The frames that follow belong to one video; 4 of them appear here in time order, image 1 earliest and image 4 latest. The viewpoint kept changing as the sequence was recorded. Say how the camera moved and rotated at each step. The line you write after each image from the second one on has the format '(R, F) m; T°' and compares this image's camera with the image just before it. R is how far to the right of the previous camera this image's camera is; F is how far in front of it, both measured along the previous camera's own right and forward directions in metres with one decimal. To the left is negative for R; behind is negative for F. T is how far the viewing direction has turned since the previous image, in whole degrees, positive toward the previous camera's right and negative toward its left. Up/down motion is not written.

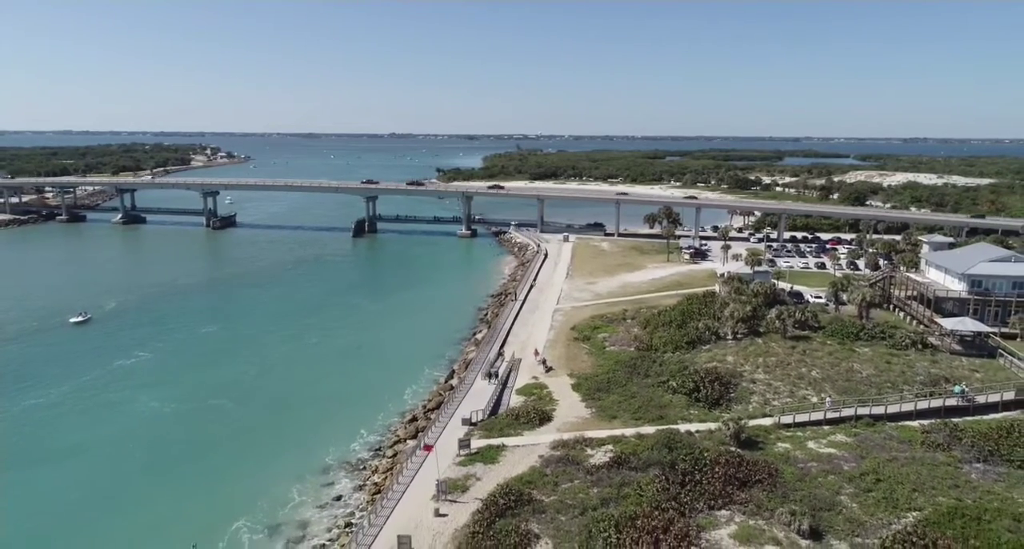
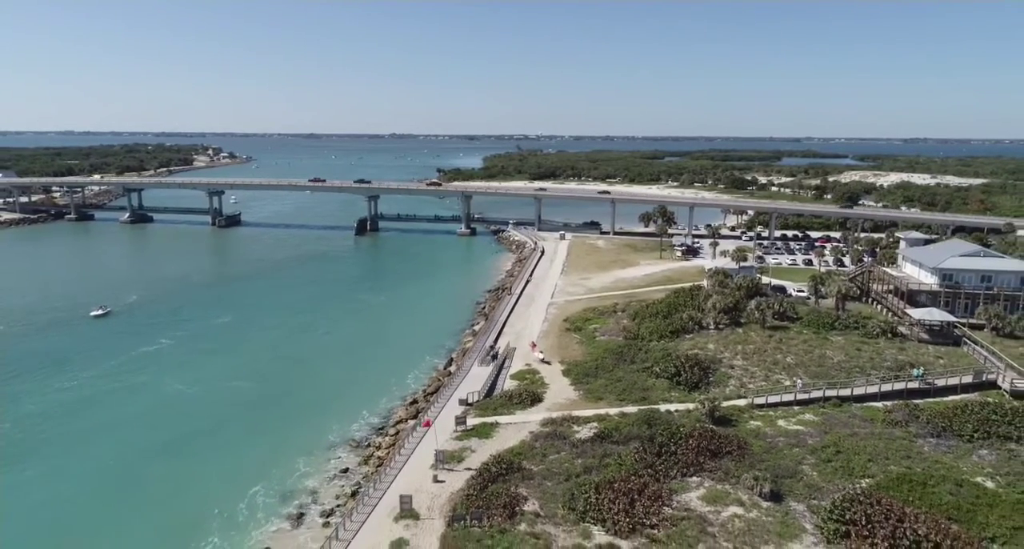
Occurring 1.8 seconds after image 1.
(+0.3, -2.1) m; 0°
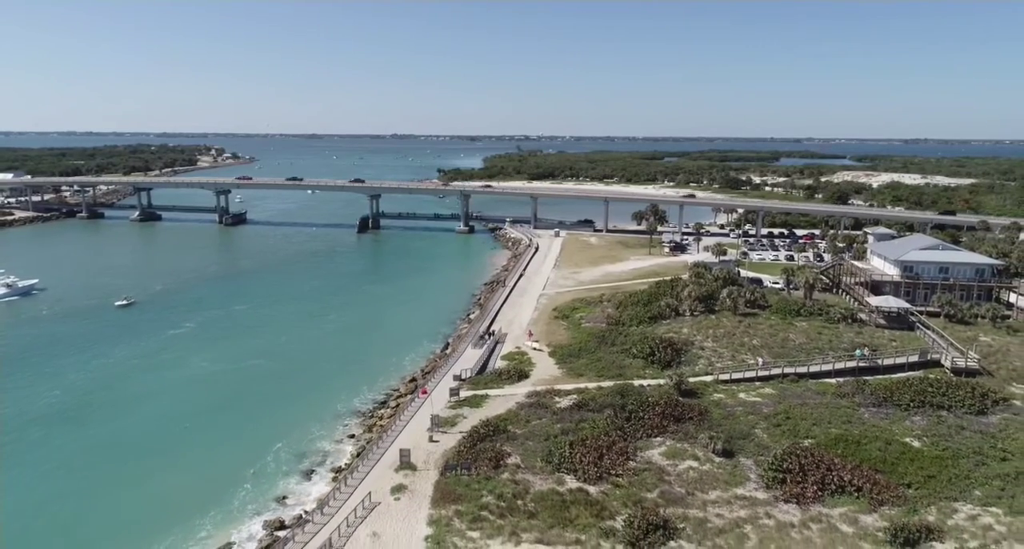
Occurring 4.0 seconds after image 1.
(+0.6, -3.2) m; 0°
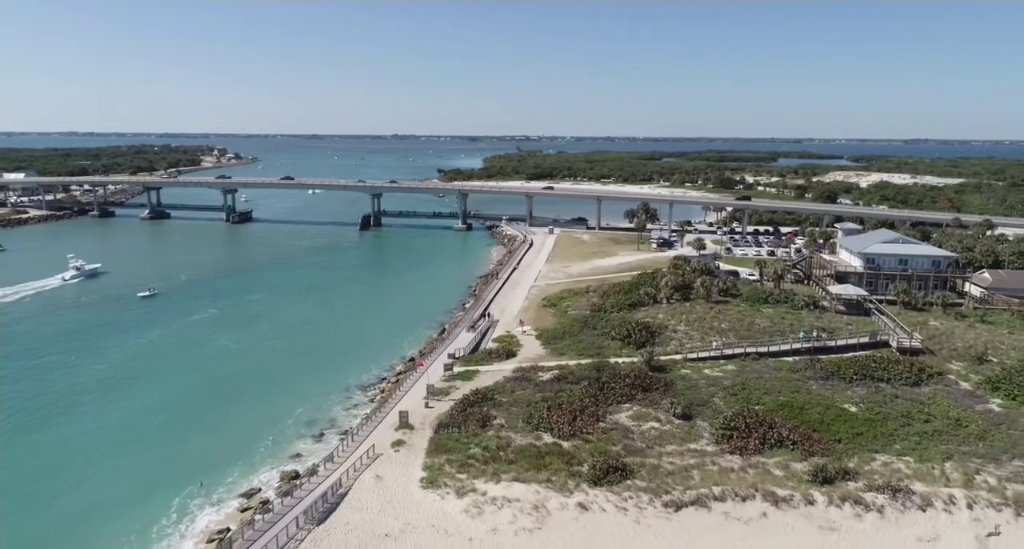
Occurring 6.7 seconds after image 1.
(+0.7, -3.5) m; 0°
